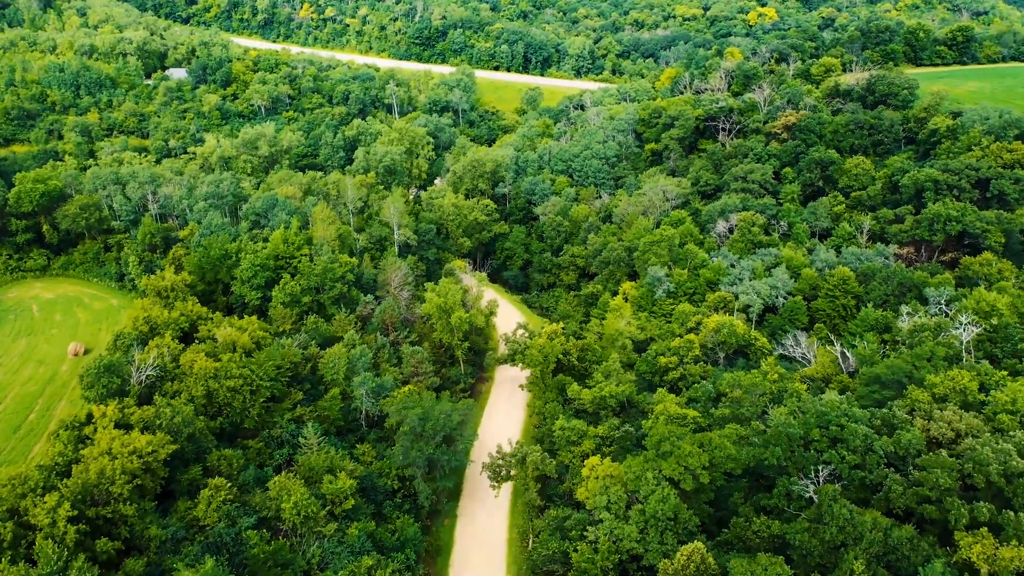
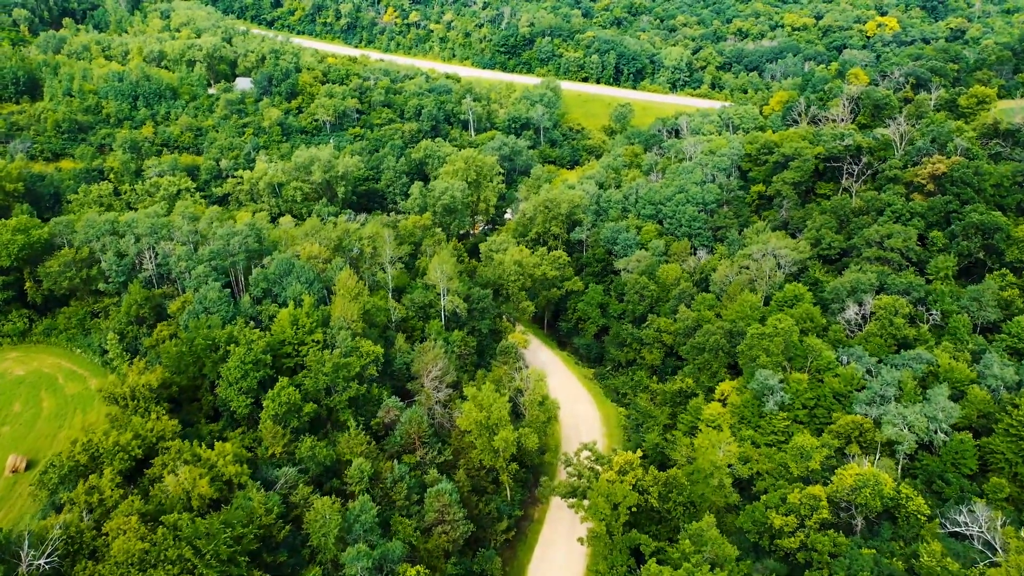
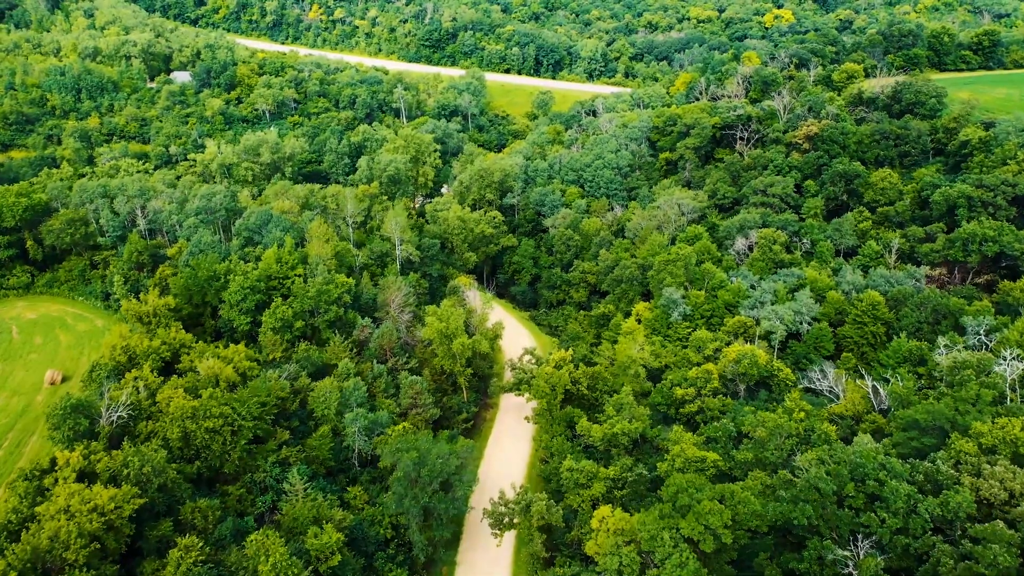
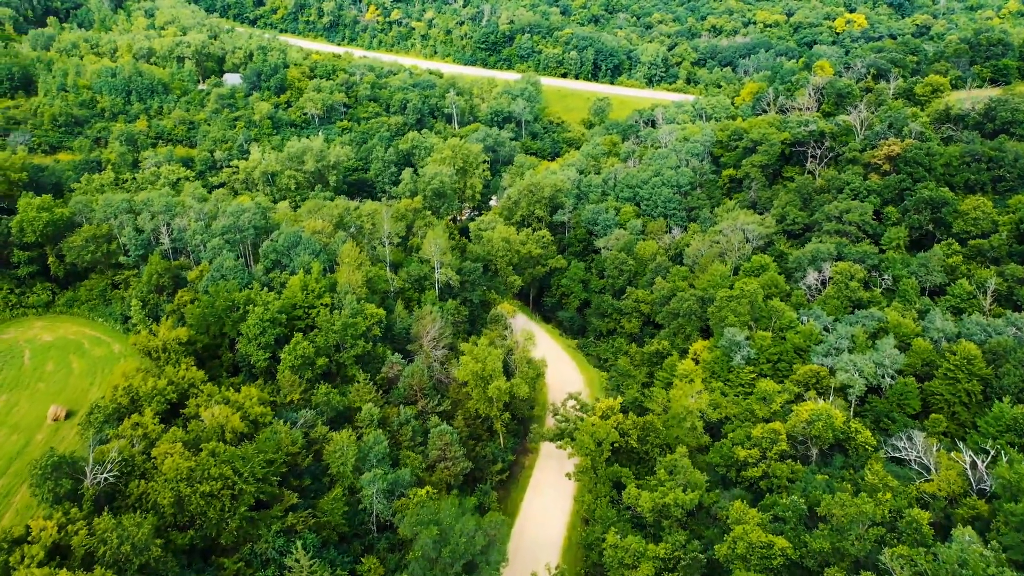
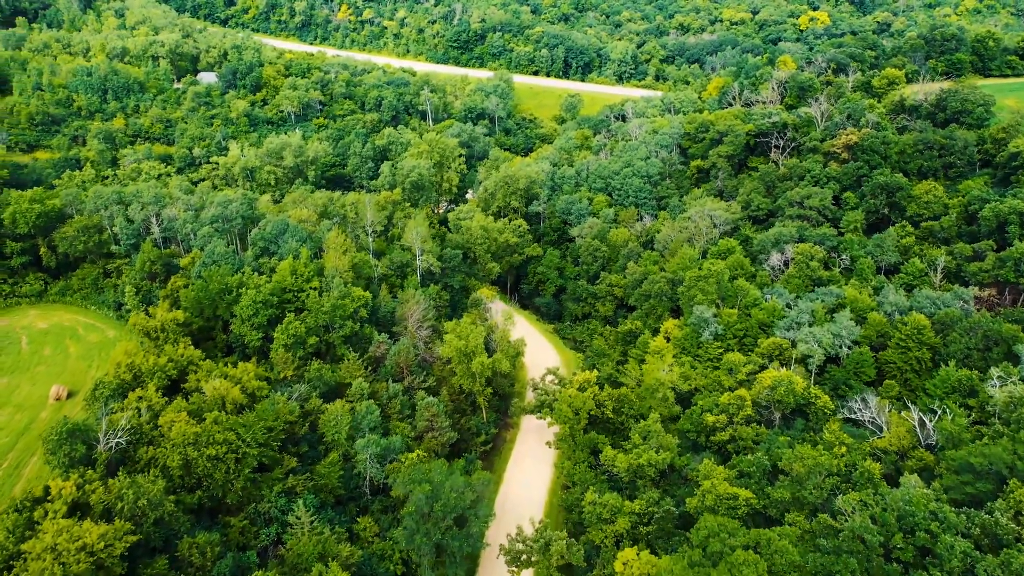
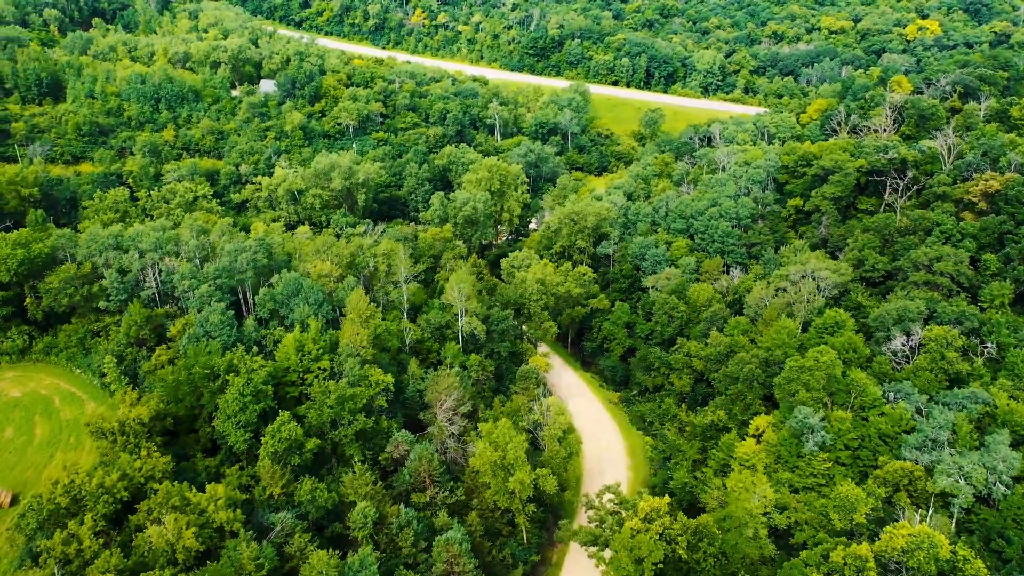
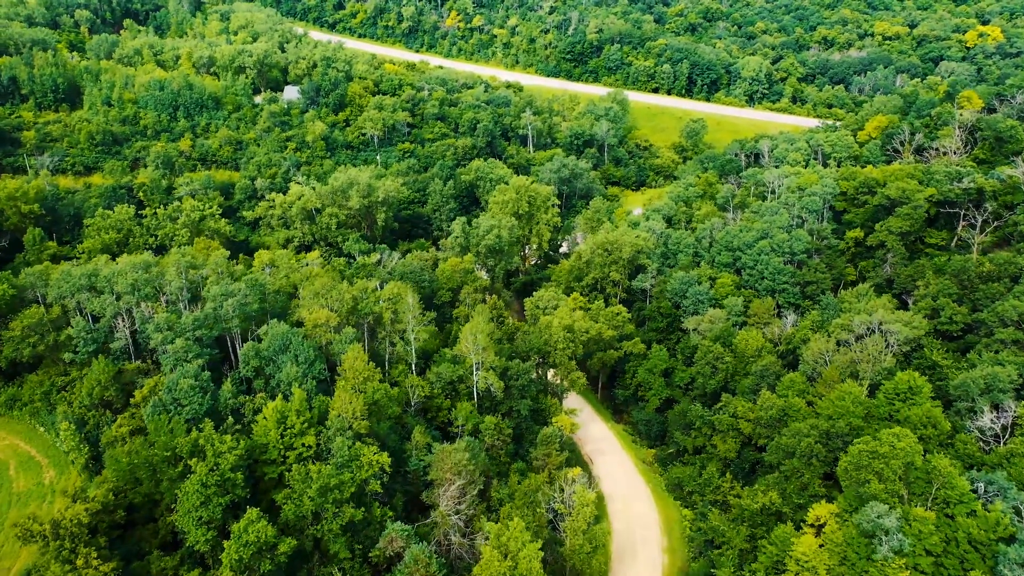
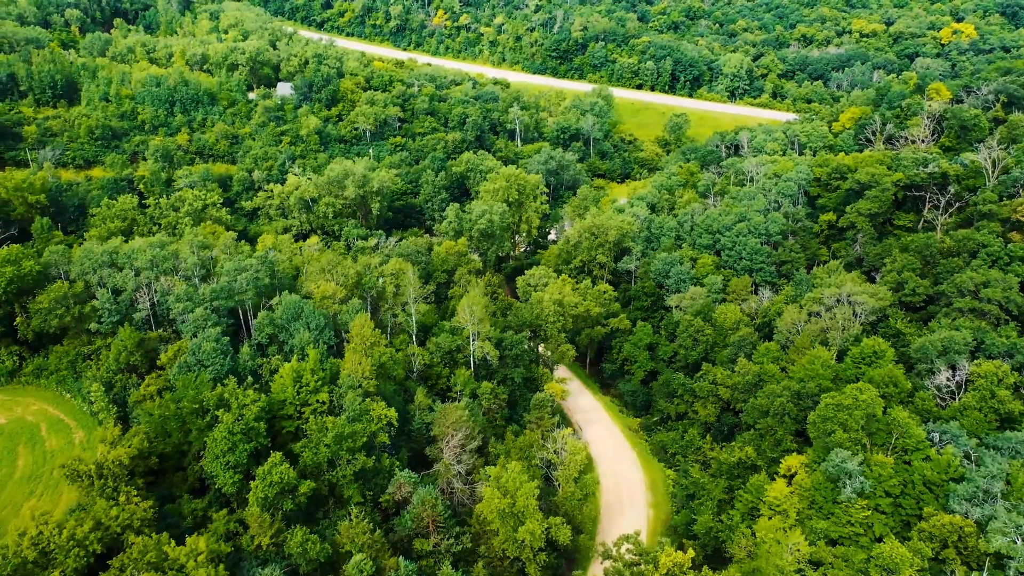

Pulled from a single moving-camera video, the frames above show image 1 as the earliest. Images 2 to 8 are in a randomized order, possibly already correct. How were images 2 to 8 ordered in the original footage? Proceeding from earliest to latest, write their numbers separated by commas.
3, 5, 4, 2, 6, 8, 7
